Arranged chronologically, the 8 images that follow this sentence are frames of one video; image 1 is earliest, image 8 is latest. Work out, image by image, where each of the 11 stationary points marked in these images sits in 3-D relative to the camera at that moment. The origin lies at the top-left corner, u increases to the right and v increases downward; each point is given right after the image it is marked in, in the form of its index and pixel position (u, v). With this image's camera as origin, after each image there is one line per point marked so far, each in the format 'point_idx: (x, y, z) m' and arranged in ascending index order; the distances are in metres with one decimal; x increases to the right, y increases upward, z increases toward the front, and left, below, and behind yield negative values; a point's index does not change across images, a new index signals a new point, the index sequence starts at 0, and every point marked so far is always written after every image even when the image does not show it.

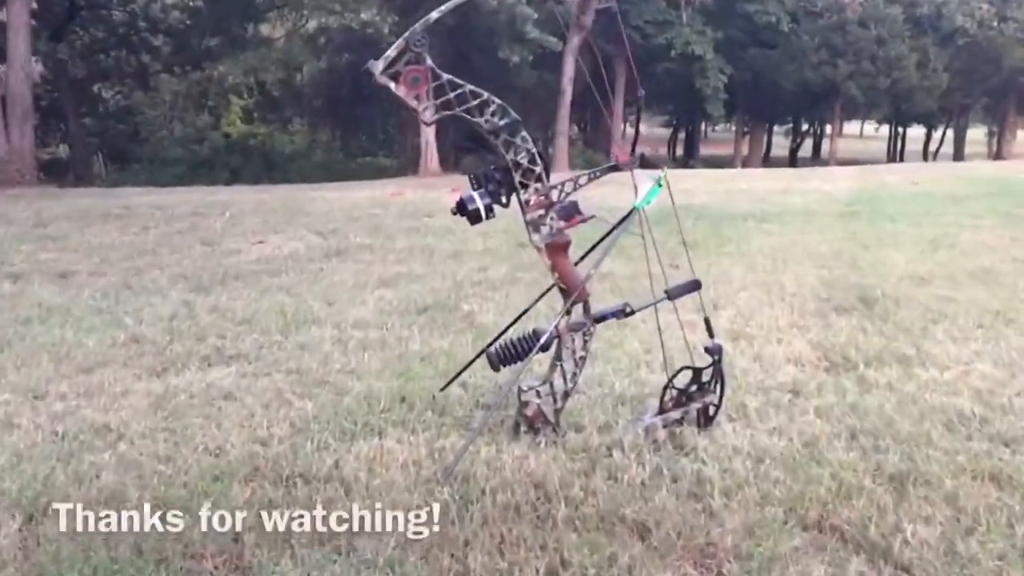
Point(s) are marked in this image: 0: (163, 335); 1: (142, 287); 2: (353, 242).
0: (-1.9, -0.3, +5.7) m
1: (-2.7, 0.0, +7.8) m
2: (-1.6, +0.5, +11.0) m
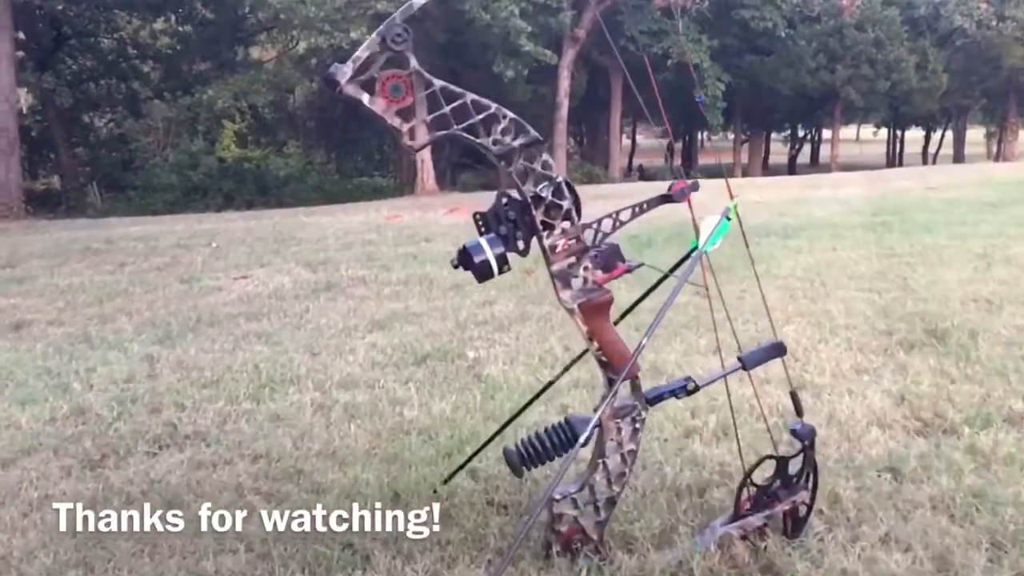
0: (-1.8, -0.5, +4.8) m
1: (-2.7, -0.4, +6.9) m
2: (-1.6, +0.2, +10.1) m
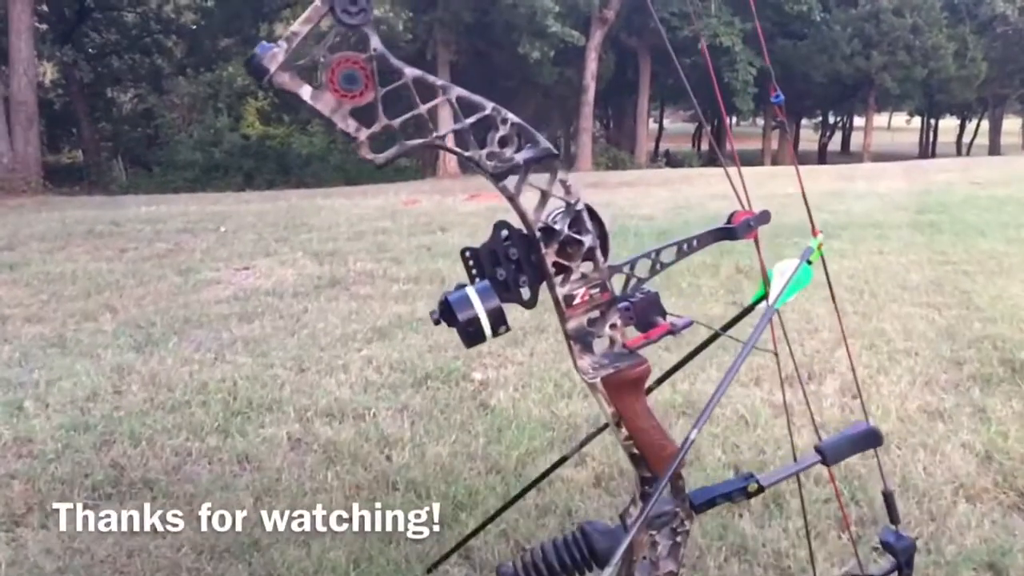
0: (-1.8, -0.6, +4.2) m
1: (-2.6, -0.3, +6.3) m
2: (-1.4, +0.2, +9.4) m
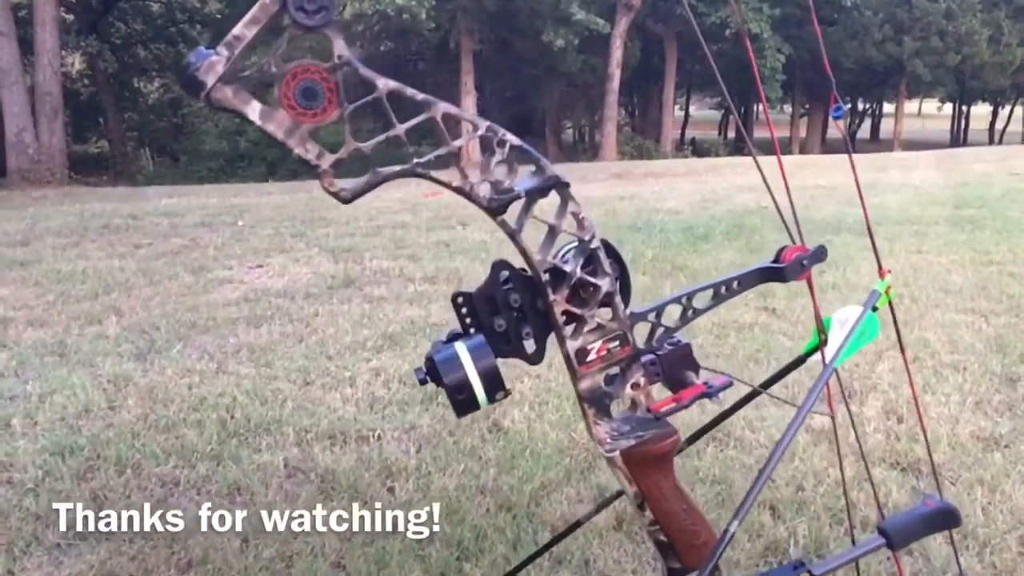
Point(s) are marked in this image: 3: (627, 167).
0: (-1.7, -0.6, +3.9) m
1: (-2.5, -0.4, +6.0) m
2: (-1.2, +0.2, +9.1) m
3: (+2.0, +2.1, +18.3) m
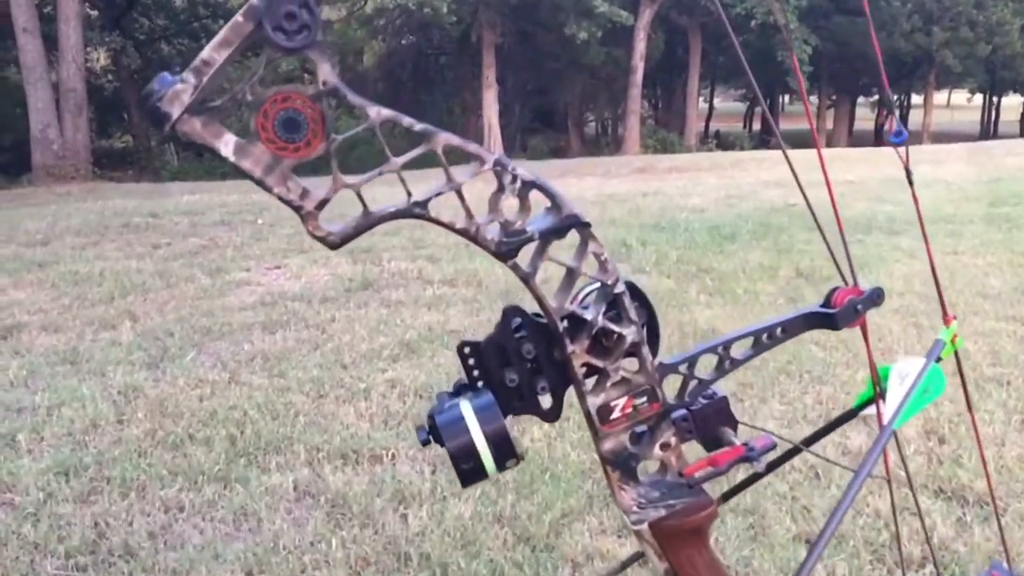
0: (-1.7, -0.7, +3.7) m
1: (-2.4, -0.4, +5.9) m
2: (-1.0, +0.2, +8.9) m
3: (+2.3, +2.1, +18.1) m
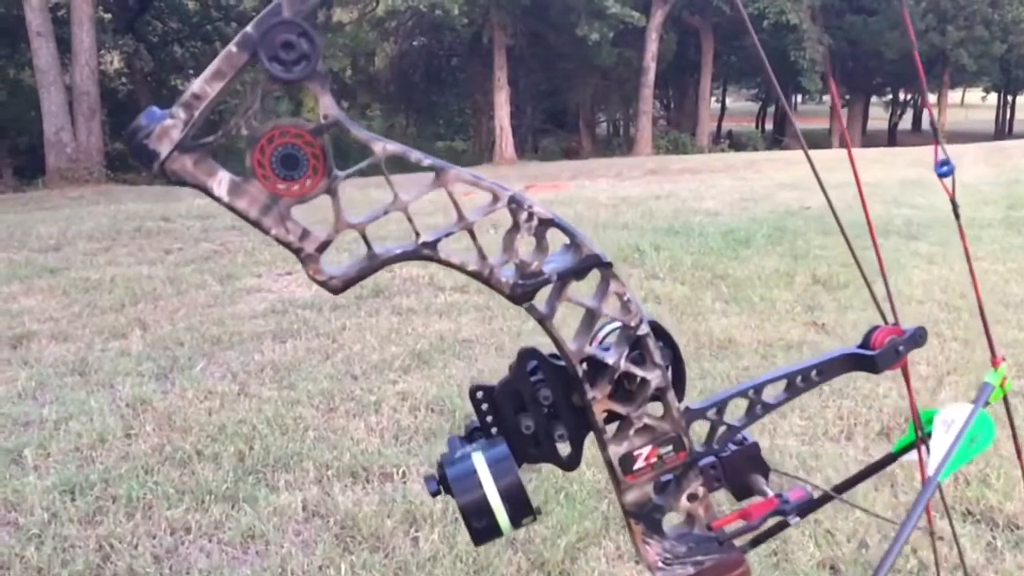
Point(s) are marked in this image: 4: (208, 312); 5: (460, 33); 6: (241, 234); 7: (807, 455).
0: (-1.6, -0.7, +3.7) m
1: (-2.3, -0.5, +5.8) m
2: (-0.9, +0.1, +8.9) m
3: (+2.5, +2.1, +18.0) m
4: (-2.2, -0.2, +7.6) m
5: (-0.9, +4.6, +19.2) m
6: (-2.8, +0.5, +11.1) m
7: (+1.0, -0.6, +3.8) m
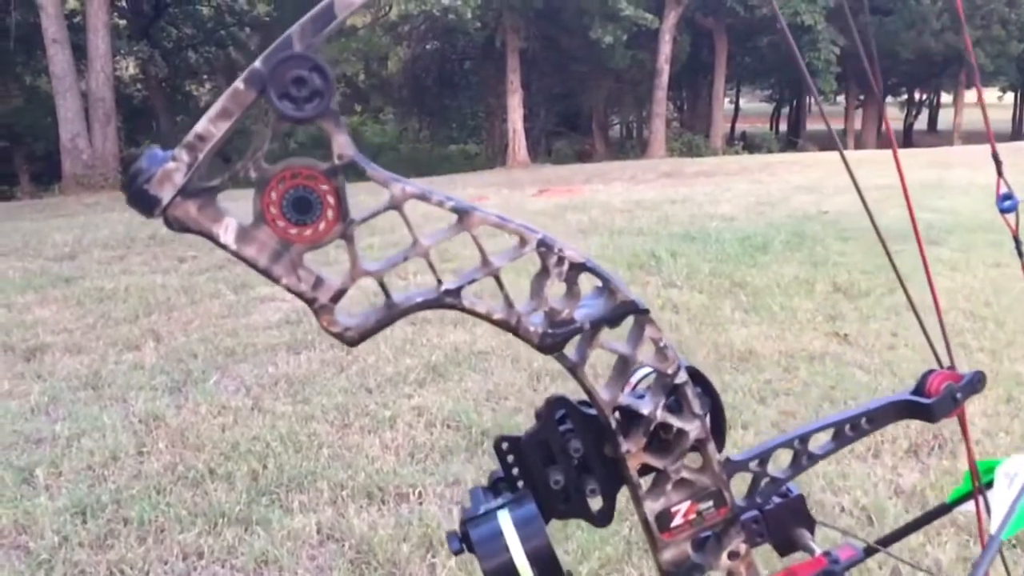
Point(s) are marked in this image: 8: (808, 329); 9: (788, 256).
0: (-1.5, -0.8, +3.6) m
1: (-2.2, -0.5, +5.8) m
2: (-0.8, +0.1, +8.8) m
3: (+2.8, +2.0, +17.9) m
4: (-2.1, -0.2, +7.6) m
5: (-0.7, +4.5, +19.1) m
6: (-2.7, +0.5, +11.1) m
7: (+1.1, -0.6, +3.7) m
8: (+1.7, -0.2, +6.1) m
9: (+2.2, +0.3, +8.6) m
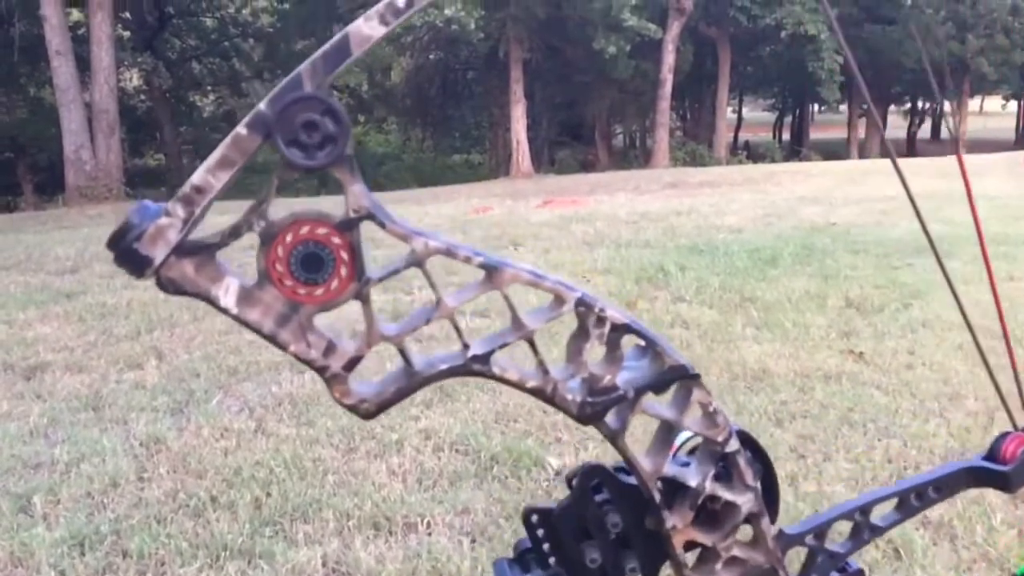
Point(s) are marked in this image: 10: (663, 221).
0: (-1.5, -0.9, +3.5) m
1: (-2.2, -0.6, +5.7) m
2: (-0.8, -0.1, +8.7) m
3: (+2.8, +1.8, +17.8) m
4: (-2.0, -0.4, +7.5) m
5: (-0.6, +4.3, +19.0) m
6: (-2.6, +0.3, +11.0) m
7: (+1.2, -0.7, +3.6) m
8: (+1.7, -0.3, +6.0) m
9: (+2.3, +0.1, +8.5) m
10: (+1.7, +0.7, +11.8) m
